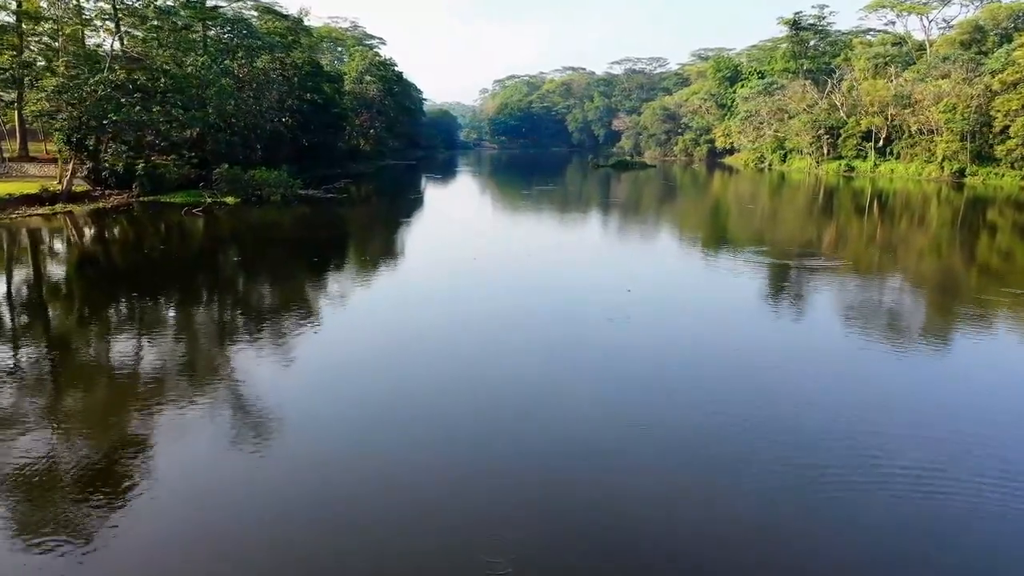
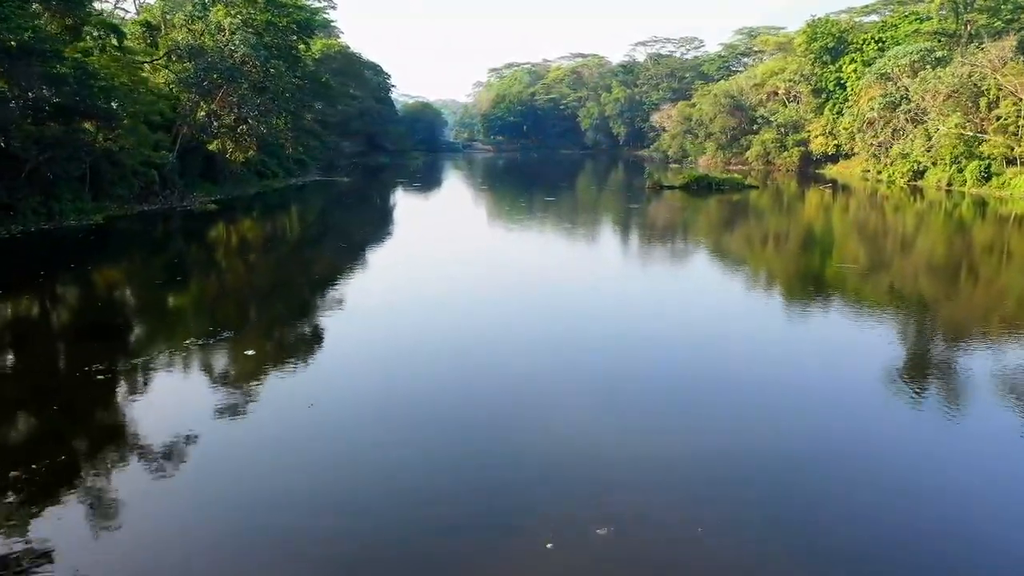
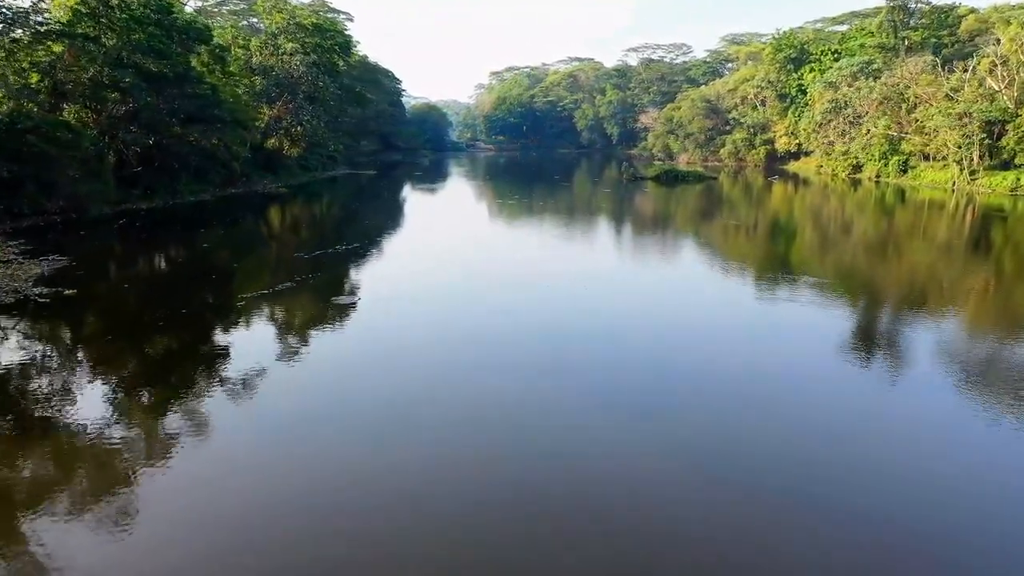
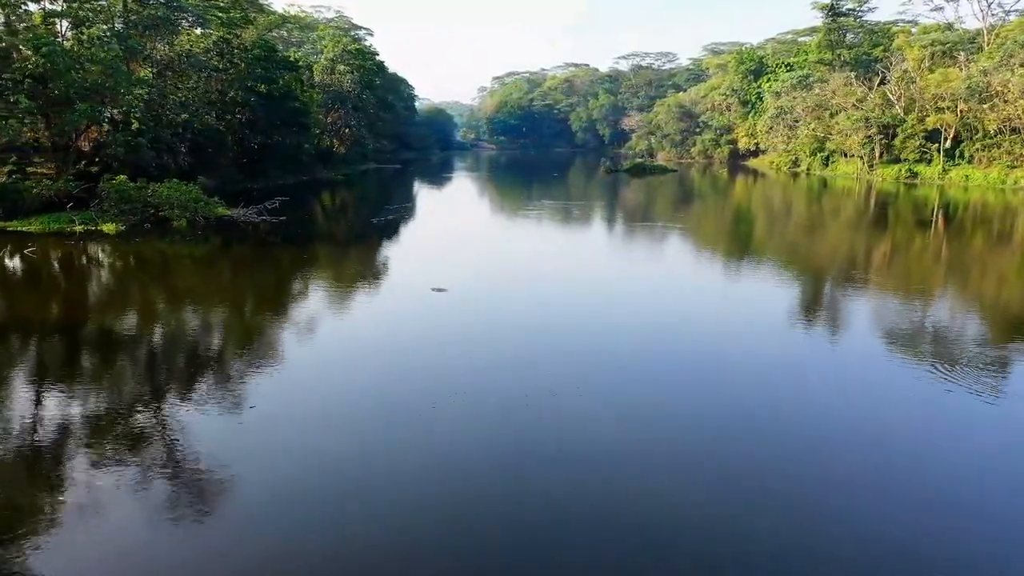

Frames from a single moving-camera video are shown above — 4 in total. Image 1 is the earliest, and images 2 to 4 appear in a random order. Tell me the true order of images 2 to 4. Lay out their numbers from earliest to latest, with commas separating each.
4, 3, 2
